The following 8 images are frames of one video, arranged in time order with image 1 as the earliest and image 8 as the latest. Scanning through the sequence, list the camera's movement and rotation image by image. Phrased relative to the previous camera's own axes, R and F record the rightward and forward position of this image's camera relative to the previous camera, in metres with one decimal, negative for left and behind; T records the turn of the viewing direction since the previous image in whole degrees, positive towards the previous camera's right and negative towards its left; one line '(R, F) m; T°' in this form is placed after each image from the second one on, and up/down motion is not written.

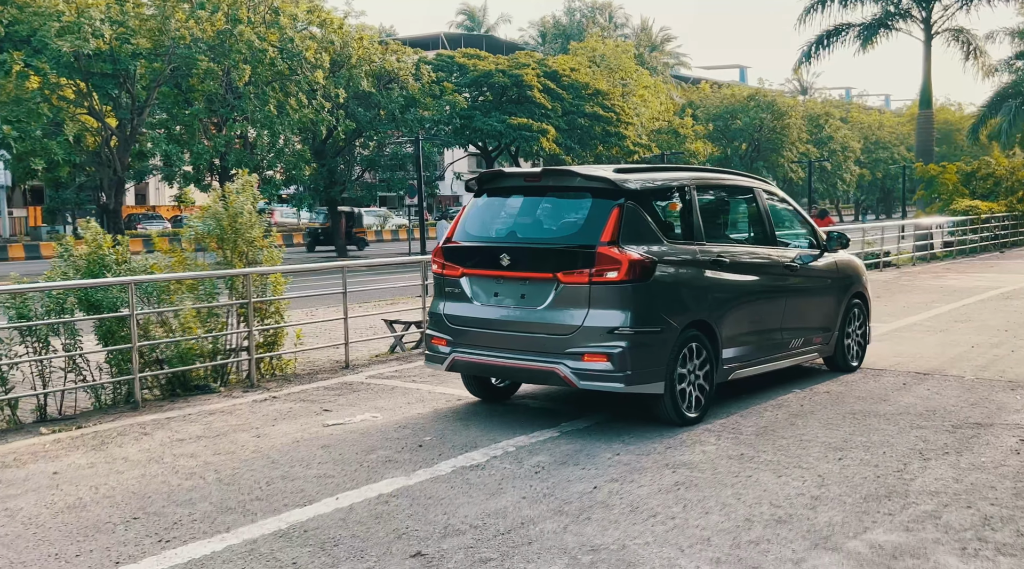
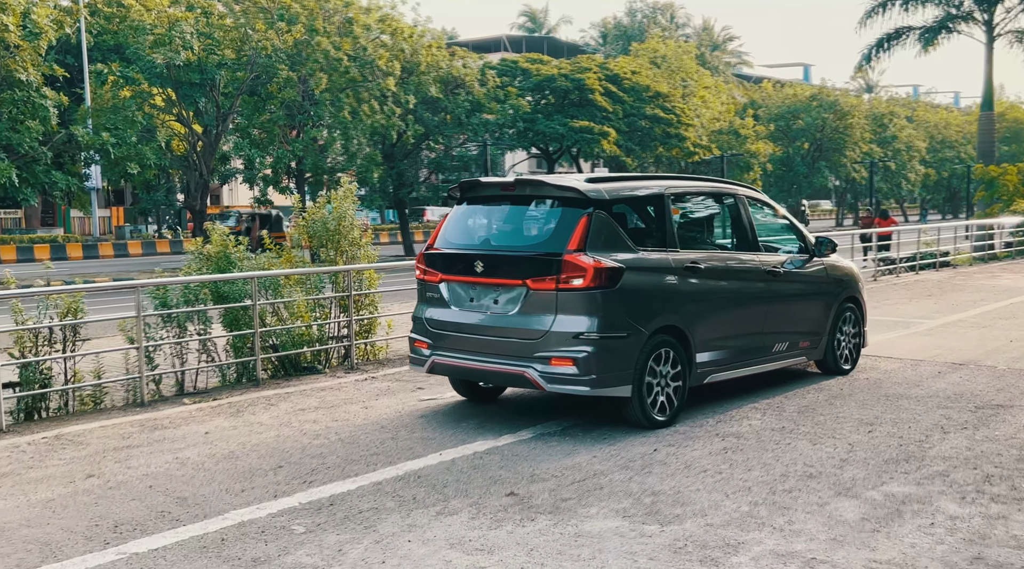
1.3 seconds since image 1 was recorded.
(-0.1, -1.1) m; -3°
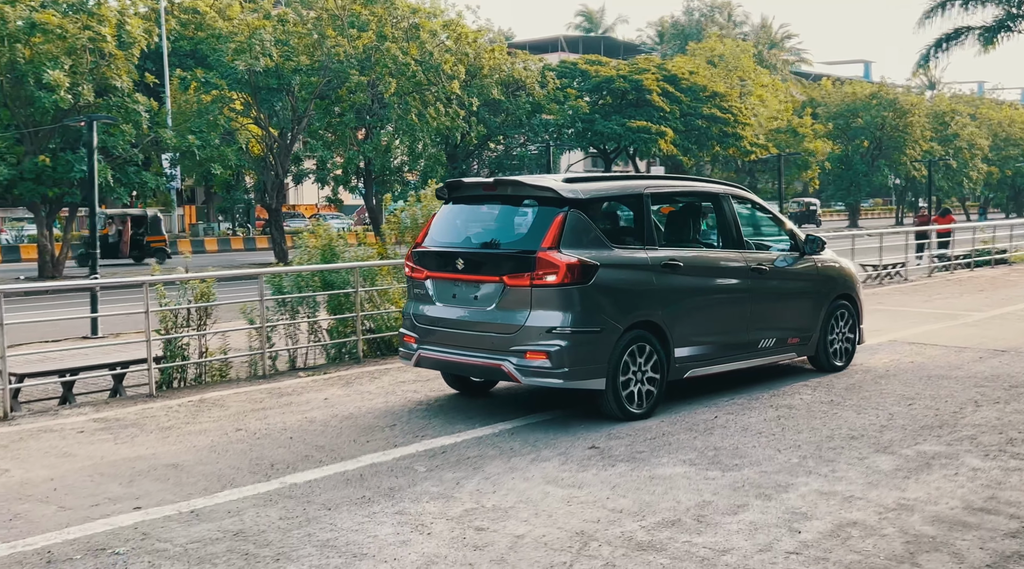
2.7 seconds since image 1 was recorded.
(-0.2, -1.0) m; -3°
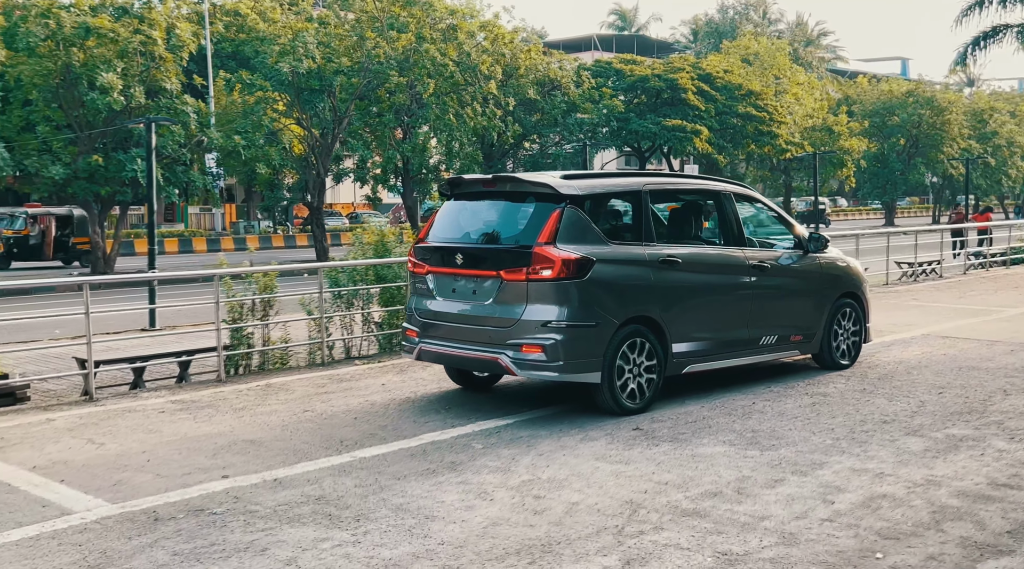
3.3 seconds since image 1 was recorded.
(-0.1, -0.5) m; -2°
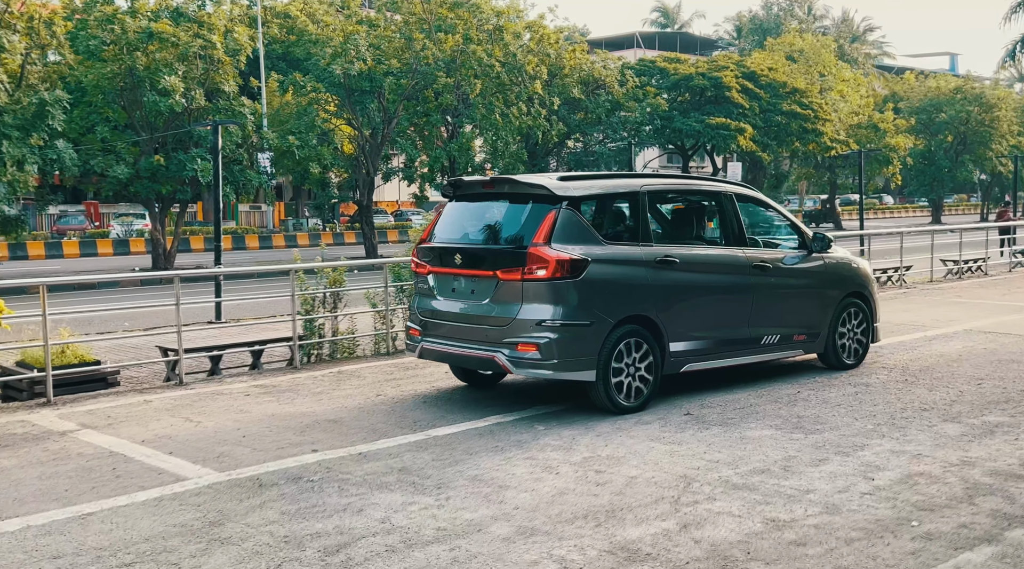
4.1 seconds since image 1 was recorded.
(-0.1, -0.5) m; -2°
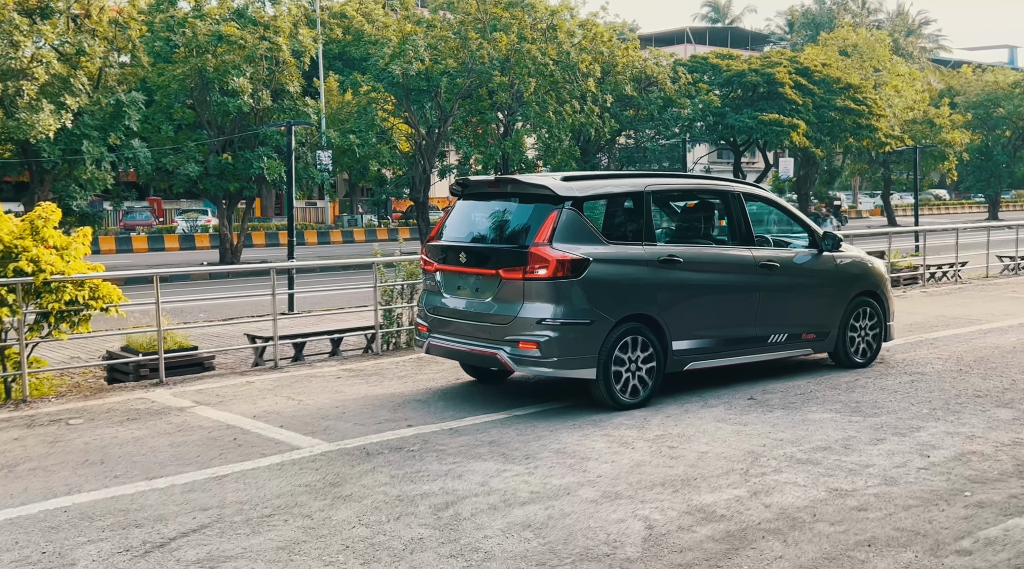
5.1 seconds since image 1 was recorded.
(-0.2, -0.5) m; -3°
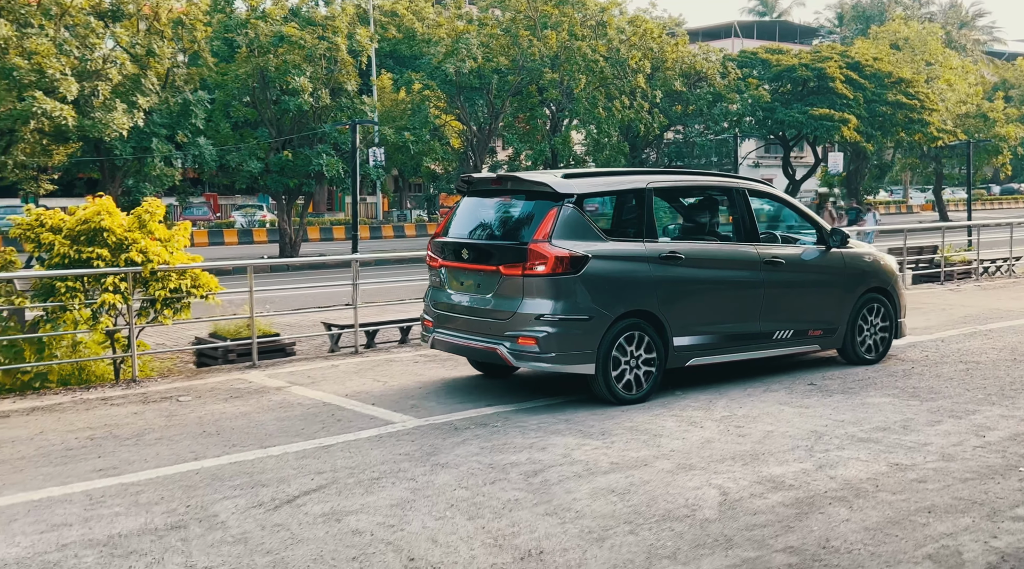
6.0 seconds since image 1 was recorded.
(-0.2, -0.4) m; -2°
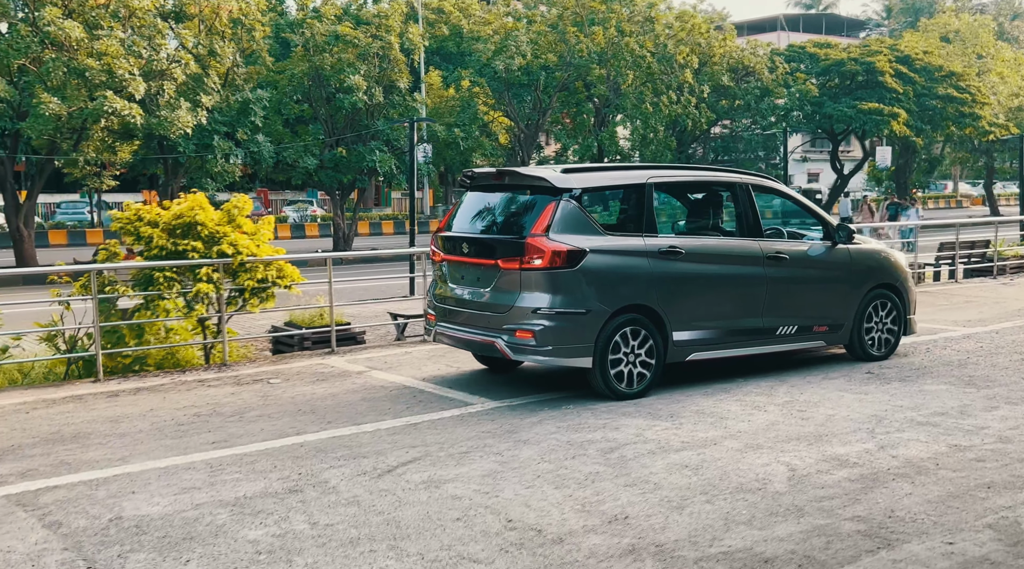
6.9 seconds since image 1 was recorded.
(-0.2, -0.4) m; -2°
